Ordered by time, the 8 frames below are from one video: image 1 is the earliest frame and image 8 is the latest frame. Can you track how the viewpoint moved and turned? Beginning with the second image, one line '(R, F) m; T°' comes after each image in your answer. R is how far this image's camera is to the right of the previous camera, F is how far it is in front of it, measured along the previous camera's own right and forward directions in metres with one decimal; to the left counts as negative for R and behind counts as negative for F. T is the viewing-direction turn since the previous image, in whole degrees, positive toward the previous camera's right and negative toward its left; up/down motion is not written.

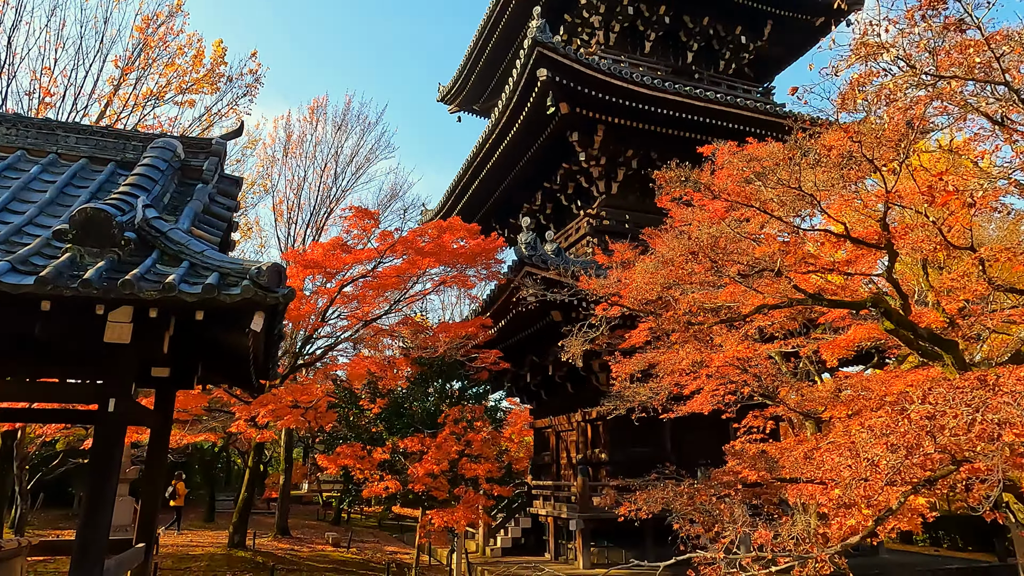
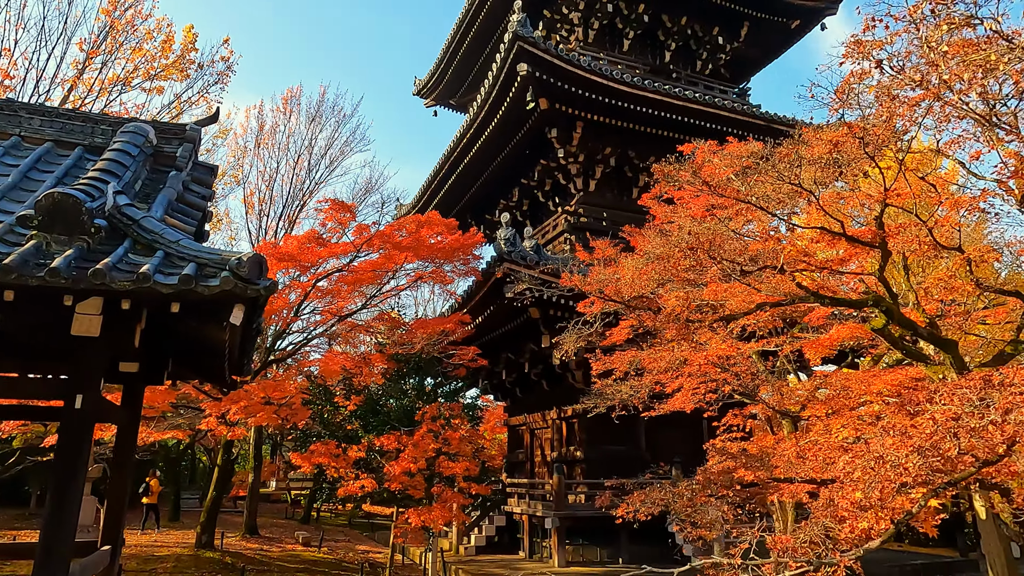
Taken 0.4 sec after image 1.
(-0.1, +0.1) m; +2°
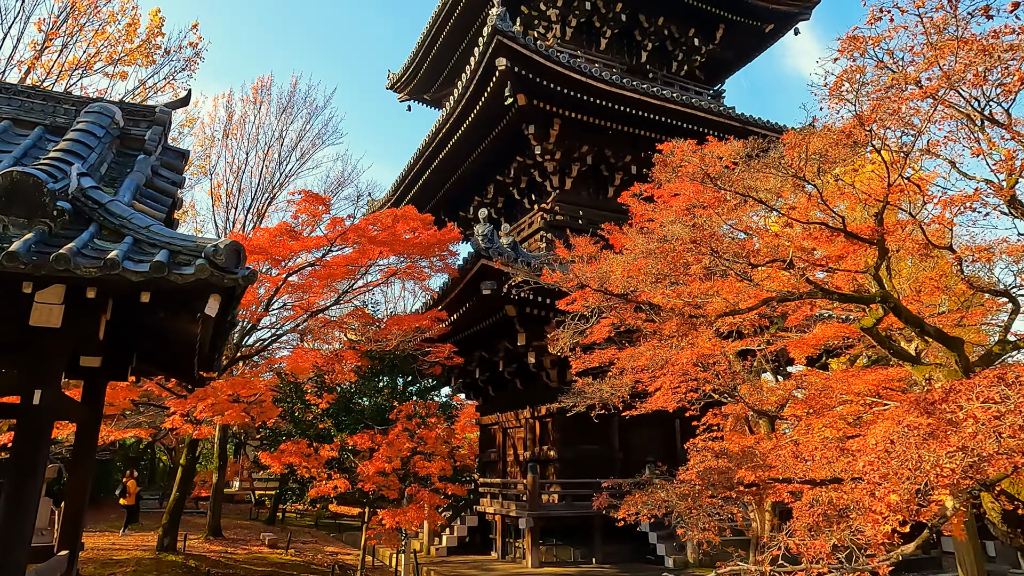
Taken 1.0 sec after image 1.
(-0.2, +0.2) m; +3°
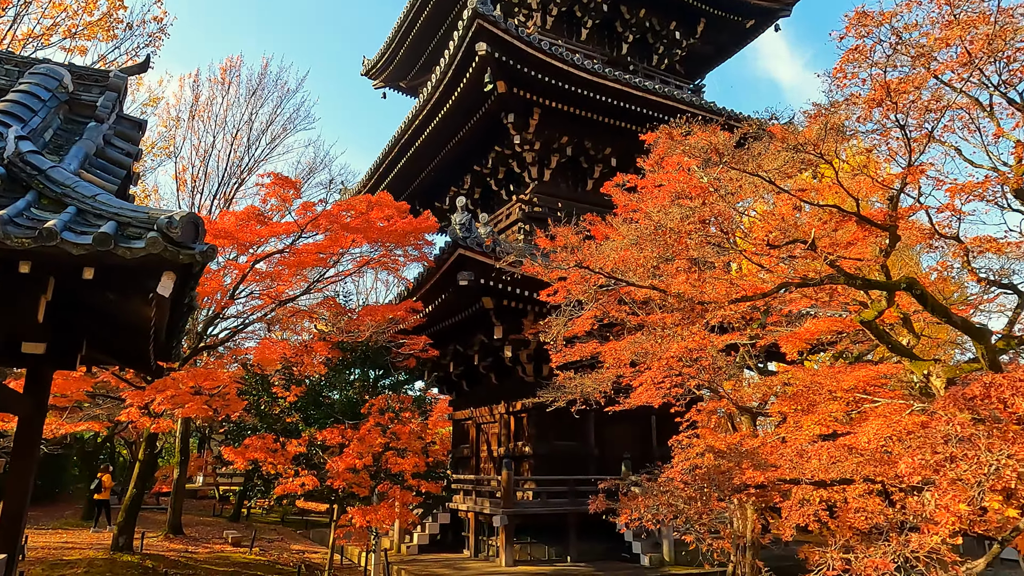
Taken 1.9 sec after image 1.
(-0.1, +0.4) m; +2°
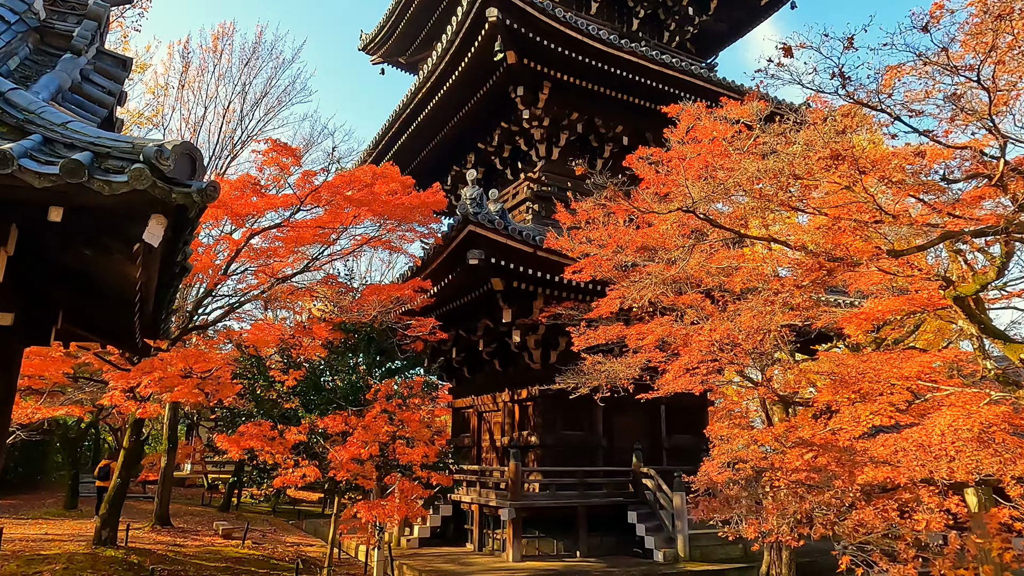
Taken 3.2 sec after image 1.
(-0.4, +0.7) m; +1°
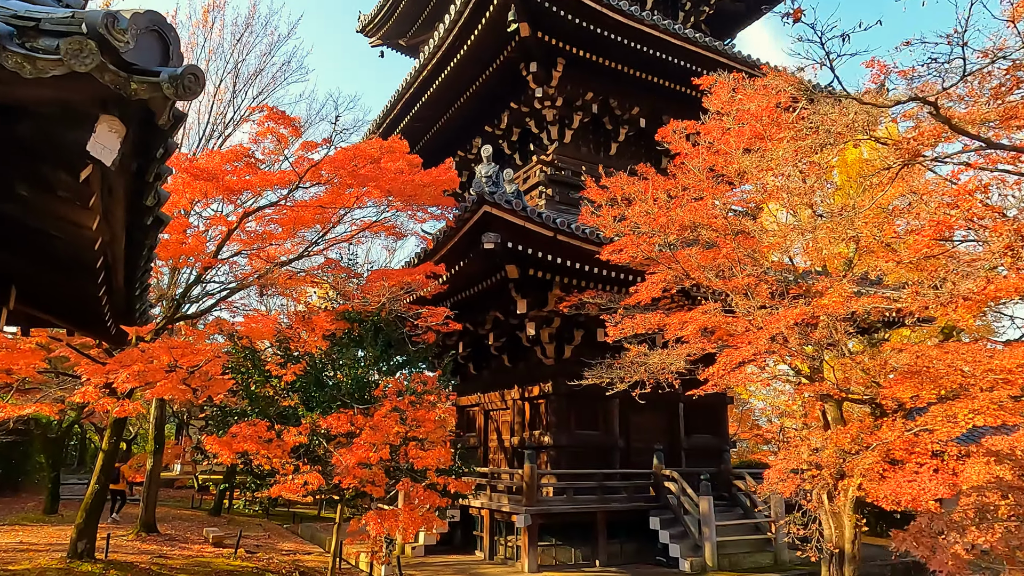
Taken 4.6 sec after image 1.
(-0.4, +0.9) m; +1°
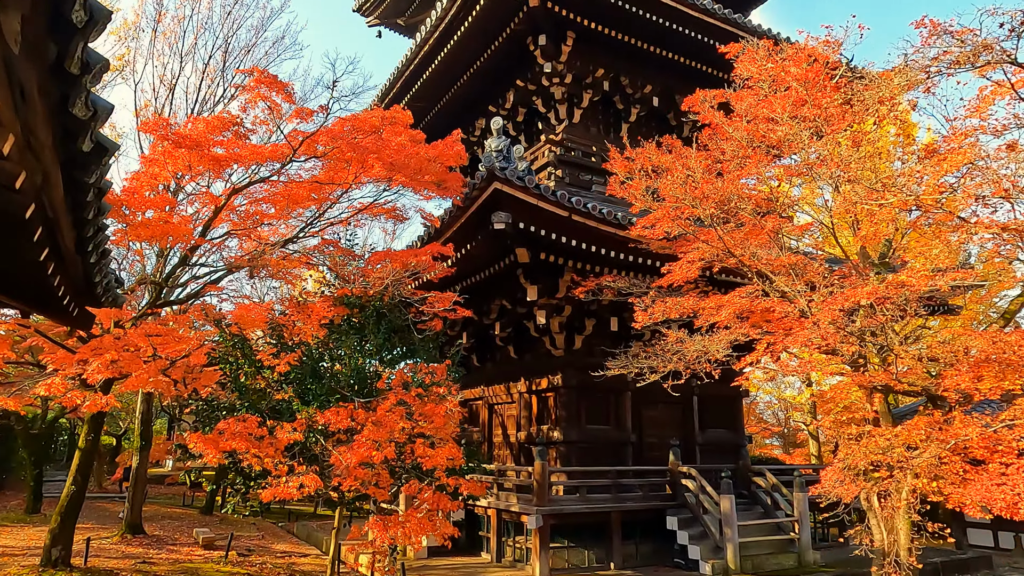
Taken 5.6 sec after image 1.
(-0.2, +0.7) m; 0°
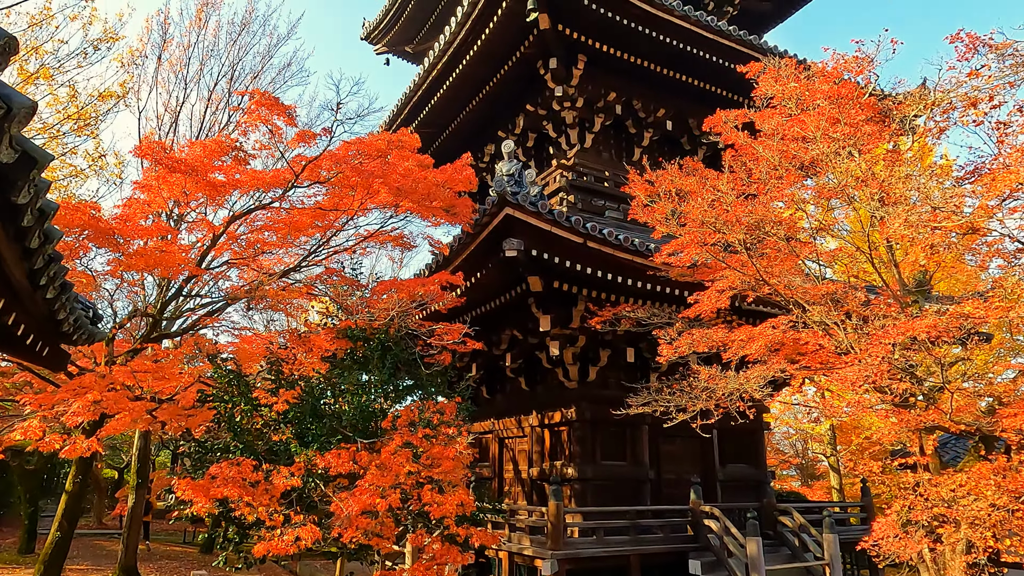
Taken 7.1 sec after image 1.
(-0.1, +0.5) m; -1°
